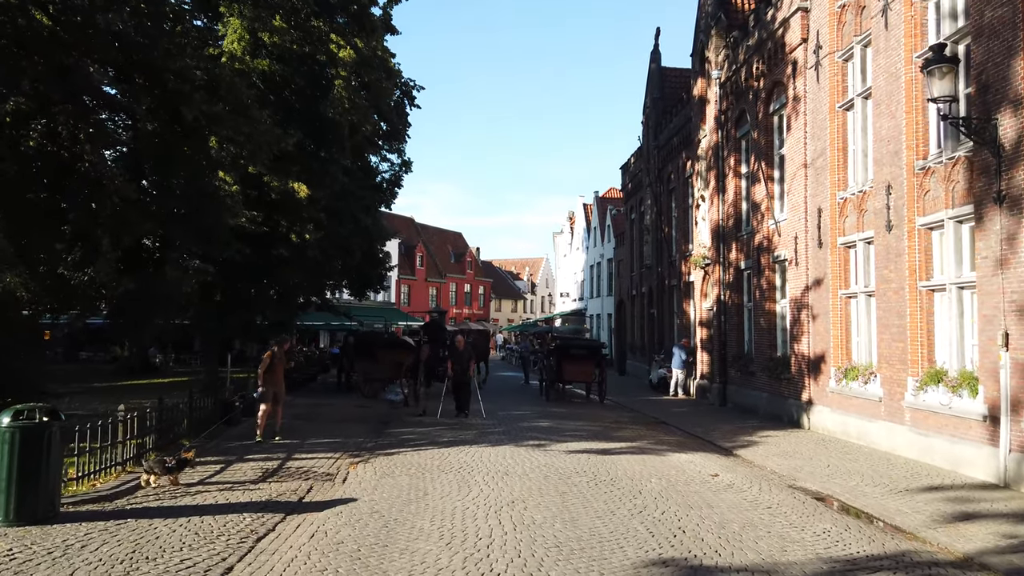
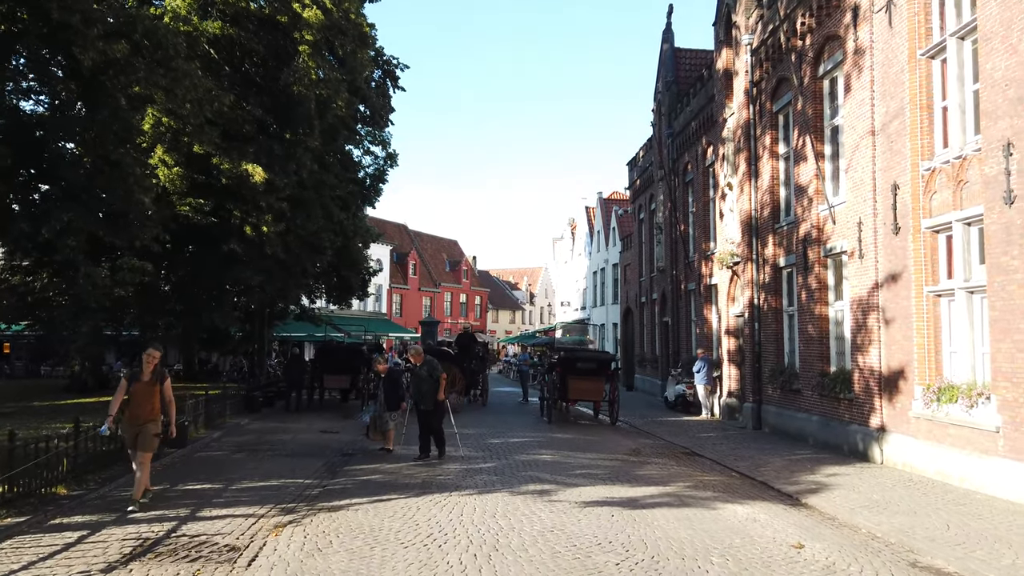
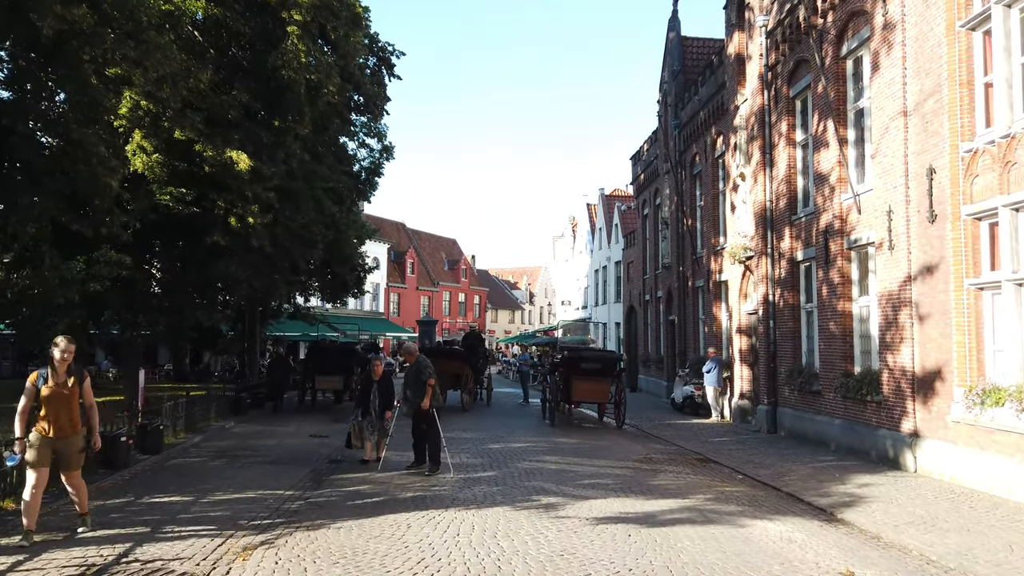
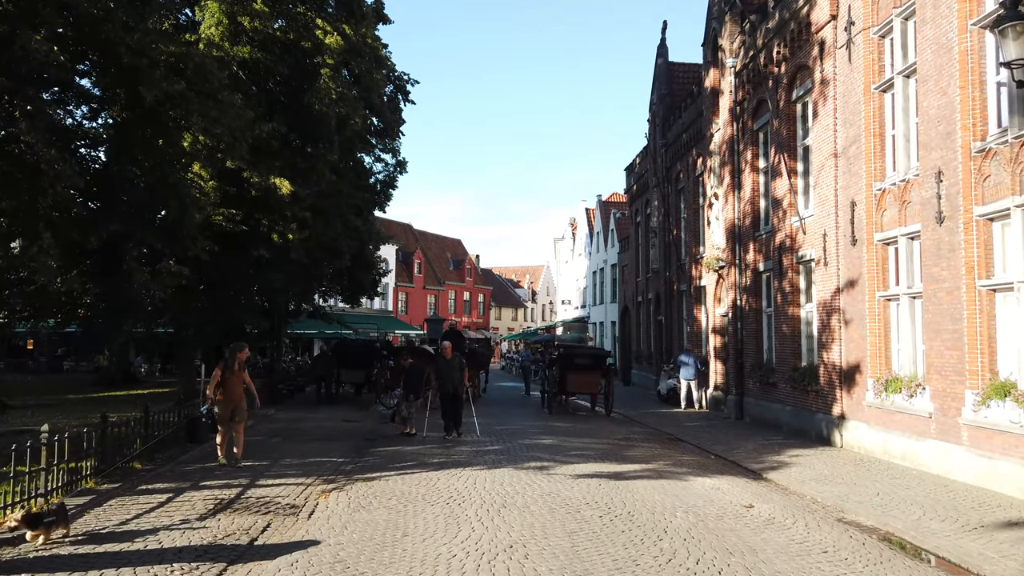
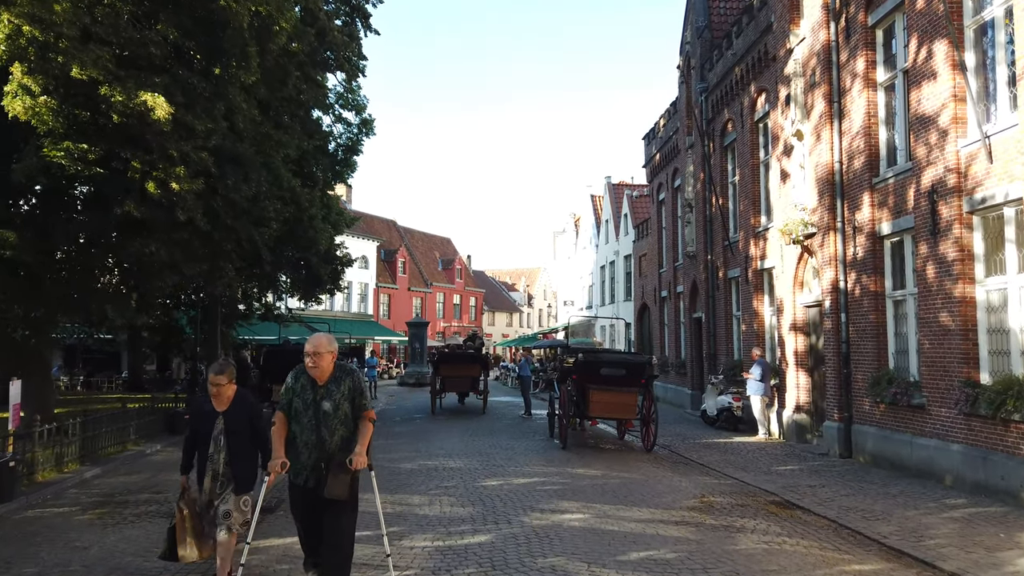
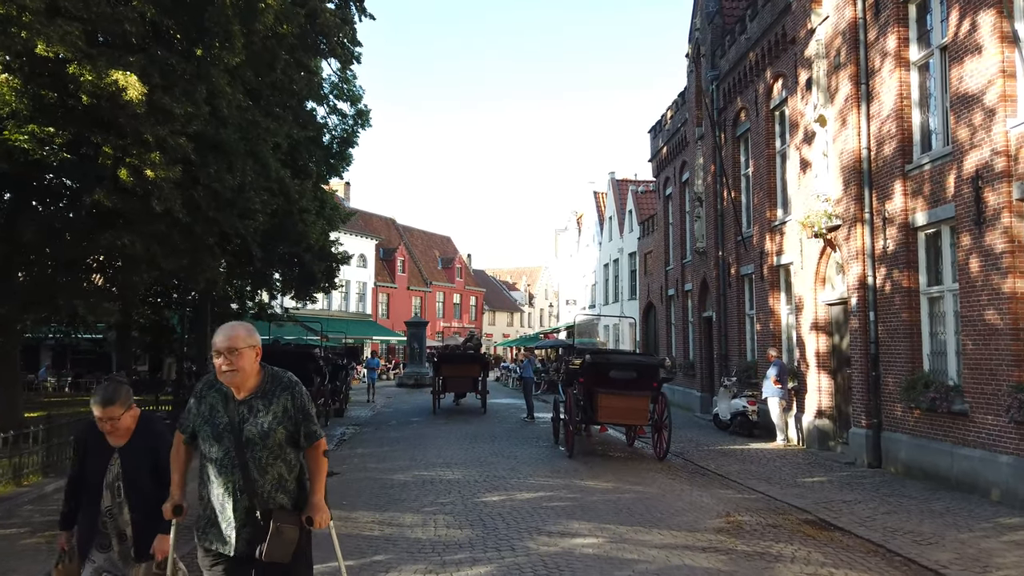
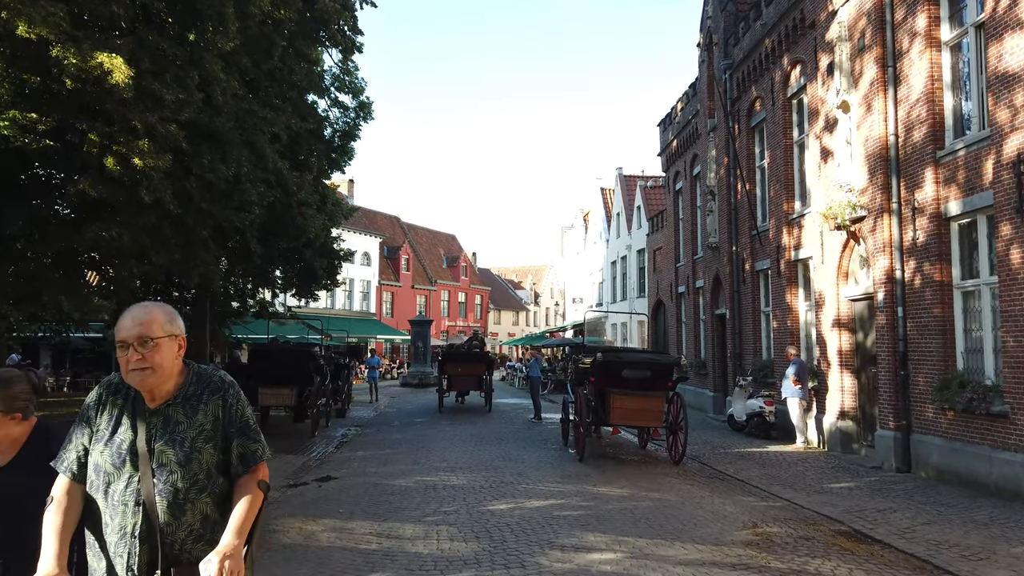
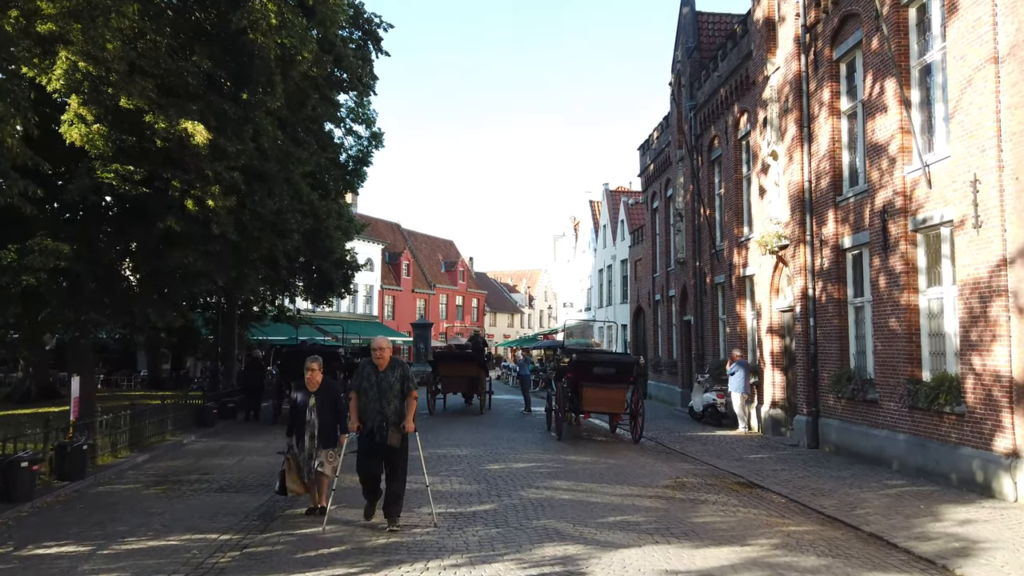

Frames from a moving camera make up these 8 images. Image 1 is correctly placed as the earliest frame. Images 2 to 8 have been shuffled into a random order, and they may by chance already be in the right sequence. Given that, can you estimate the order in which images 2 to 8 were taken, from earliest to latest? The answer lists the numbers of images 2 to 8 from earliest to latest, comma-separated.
4, 2, 3, 8, 5, 6, 7
